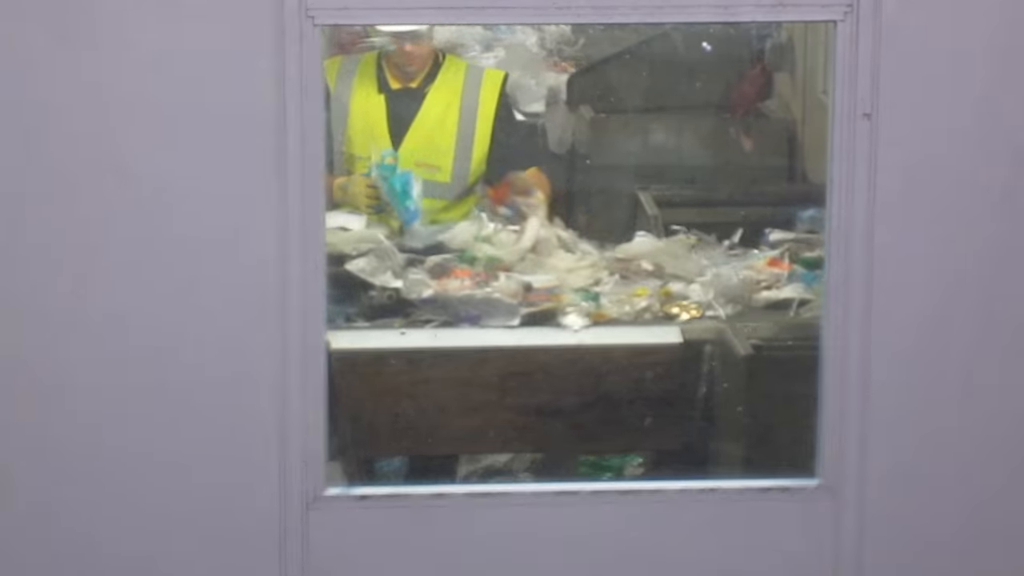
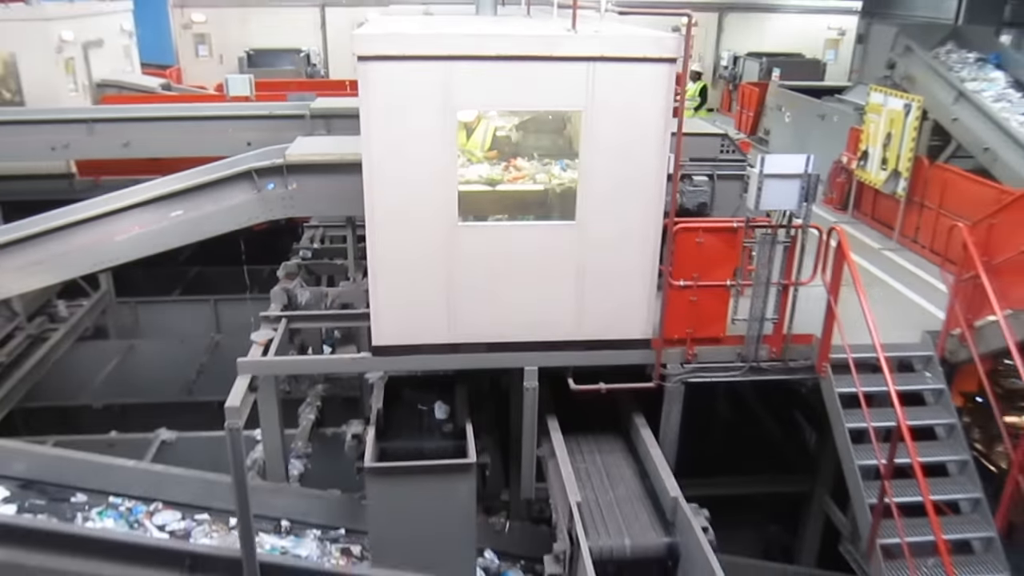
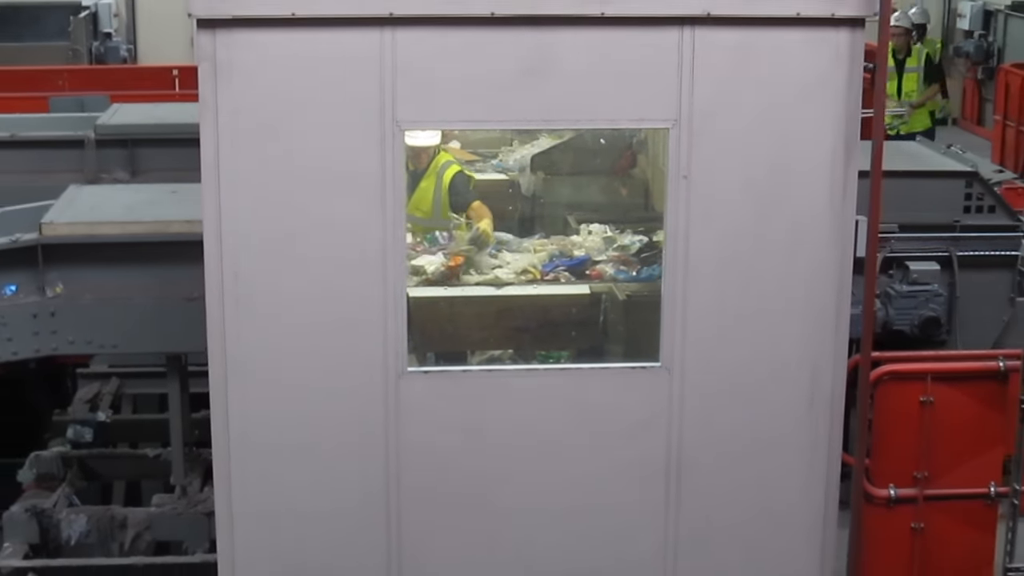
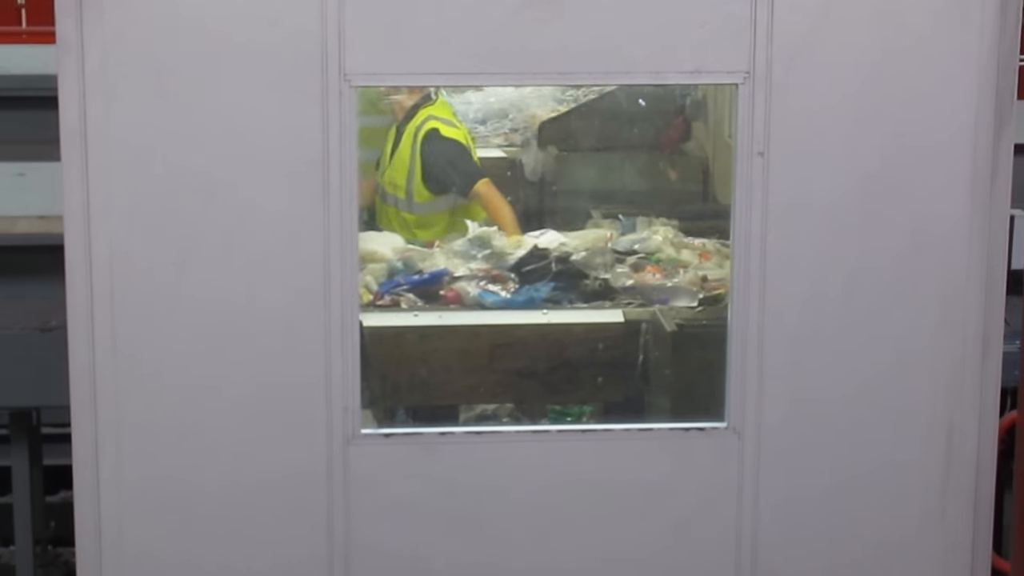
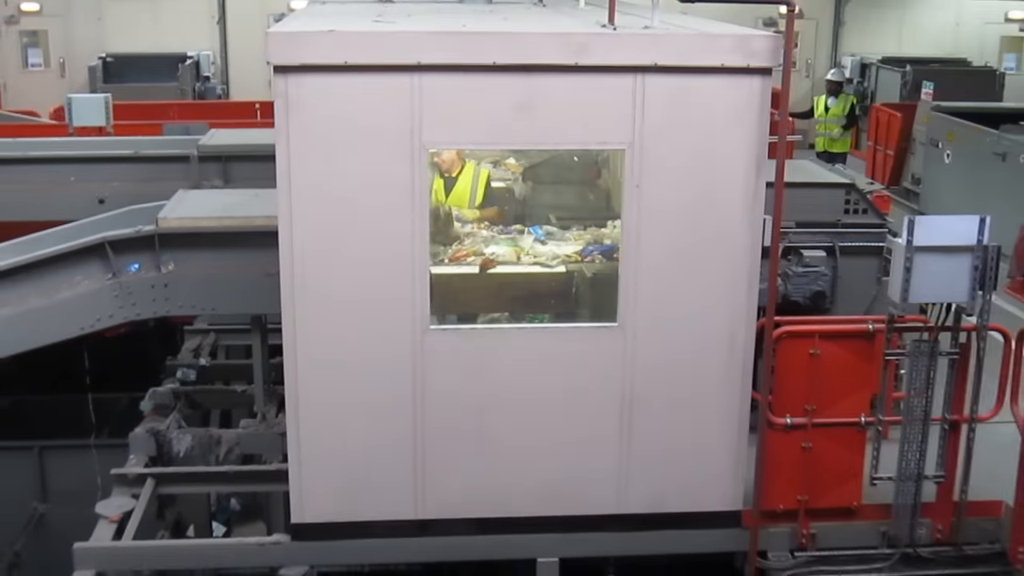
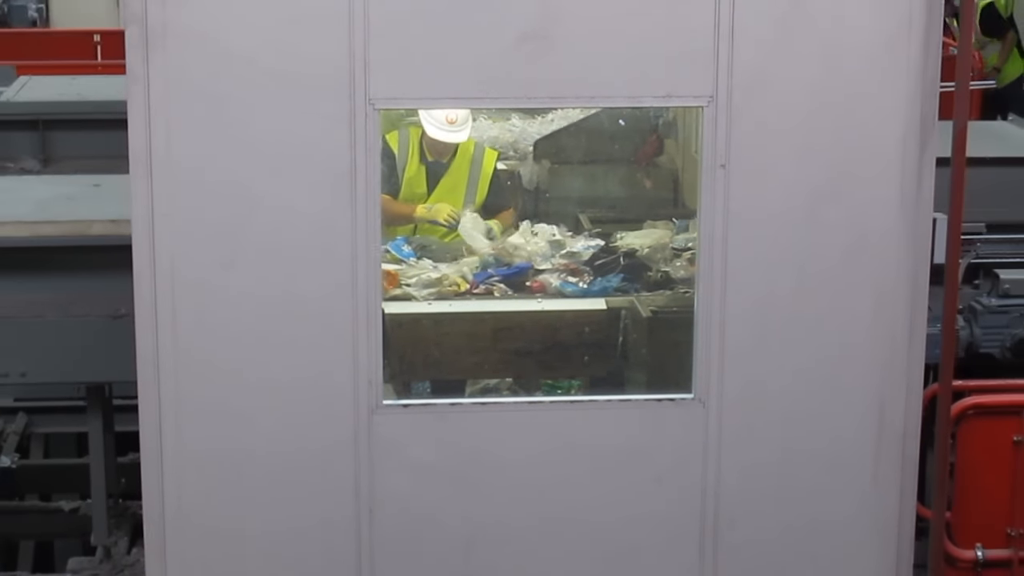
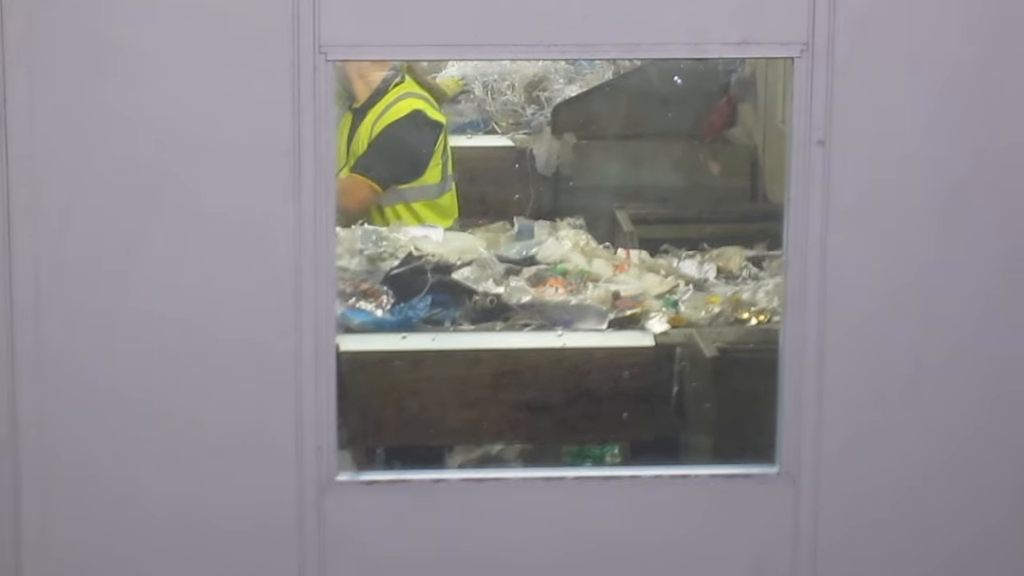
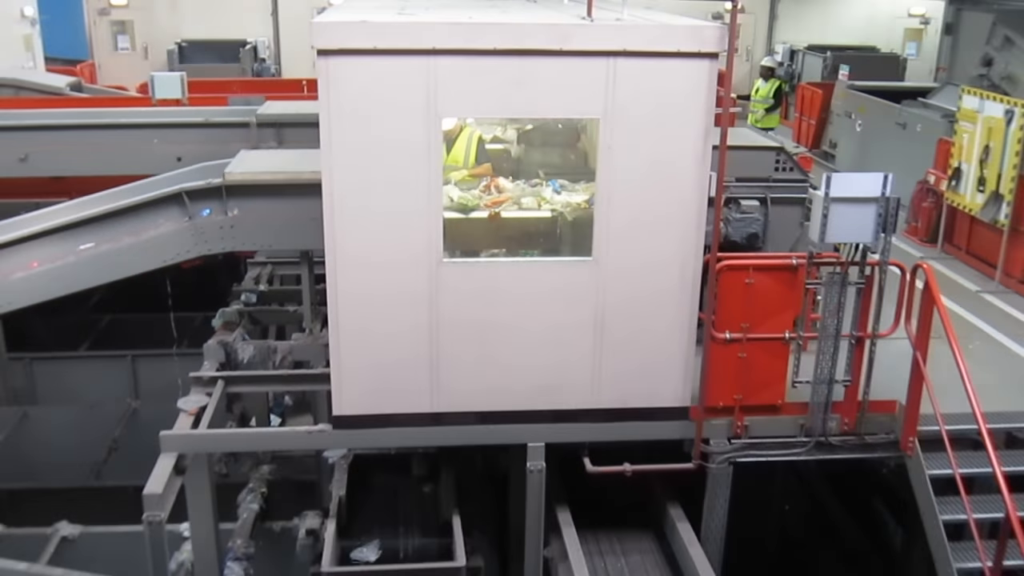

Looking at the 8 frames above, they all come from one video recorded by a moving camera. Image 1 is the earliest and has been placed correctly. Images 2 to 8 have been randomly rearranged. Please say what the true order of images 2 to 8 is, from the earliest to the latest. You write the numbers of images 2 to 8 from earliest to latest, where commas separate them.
7, 4, 6, 3, 5, 8, 2
